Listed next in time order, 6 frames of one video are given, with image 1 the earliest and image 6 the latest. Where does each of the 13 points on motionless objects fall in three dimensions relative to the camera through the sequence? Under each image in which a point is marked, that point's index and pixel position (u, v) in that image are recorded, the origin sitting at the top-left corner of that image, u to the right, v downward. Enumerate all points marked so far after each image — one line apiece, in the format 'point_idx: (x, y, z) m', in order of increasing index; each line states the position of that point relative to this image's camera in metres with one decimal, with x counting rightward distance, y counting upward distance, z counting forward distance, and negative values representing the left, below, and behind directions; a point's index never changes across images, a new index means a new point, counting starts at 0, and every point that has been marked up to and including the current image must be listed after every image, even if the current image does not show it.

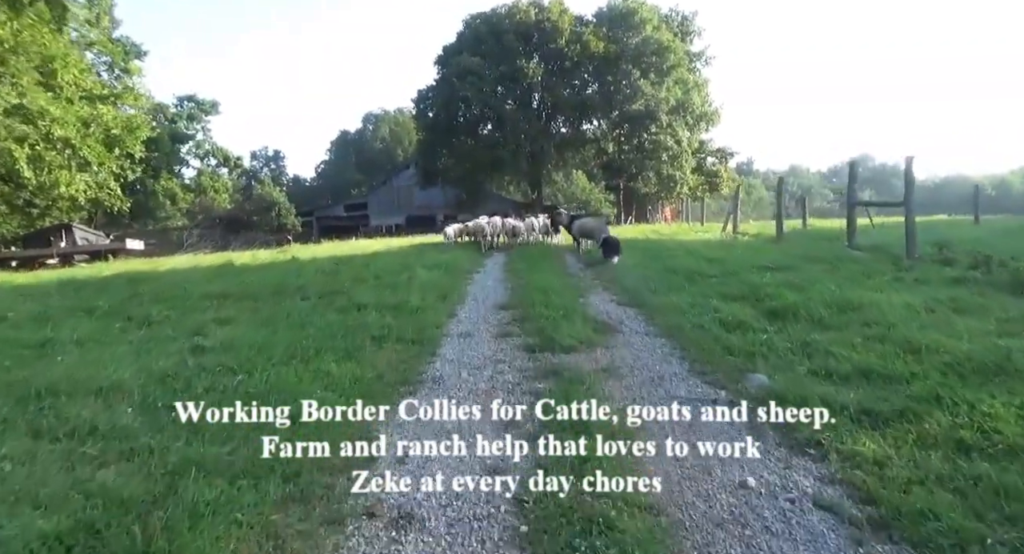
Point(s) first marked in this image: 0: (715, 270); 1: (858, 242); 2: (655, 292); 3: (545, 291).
0: (+4.0, +0.2, +13.0) m
1: (+8.8, +1.0, +16.5) m
2: (+2.5, -0.3, +11.1) m
3: (+0.6, -0.3, +11.4) m
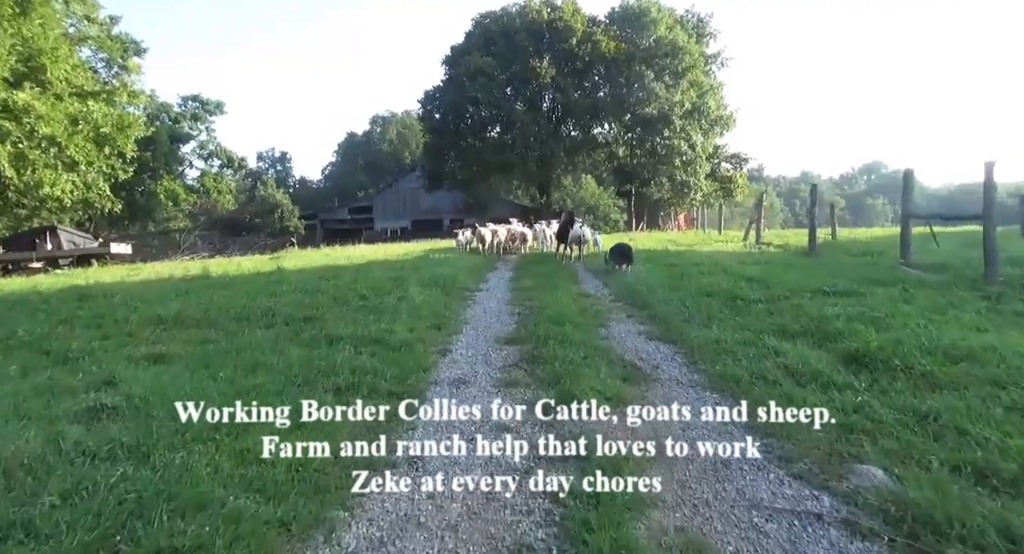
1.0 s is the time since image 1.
0: (+4.2, -0.3, +11.1) m
1: (+9.0, +0.5, +14.5) m
2: (+2.6, -0.7, +9.2) m
3: (+0.7, -0.6, +9.5) m
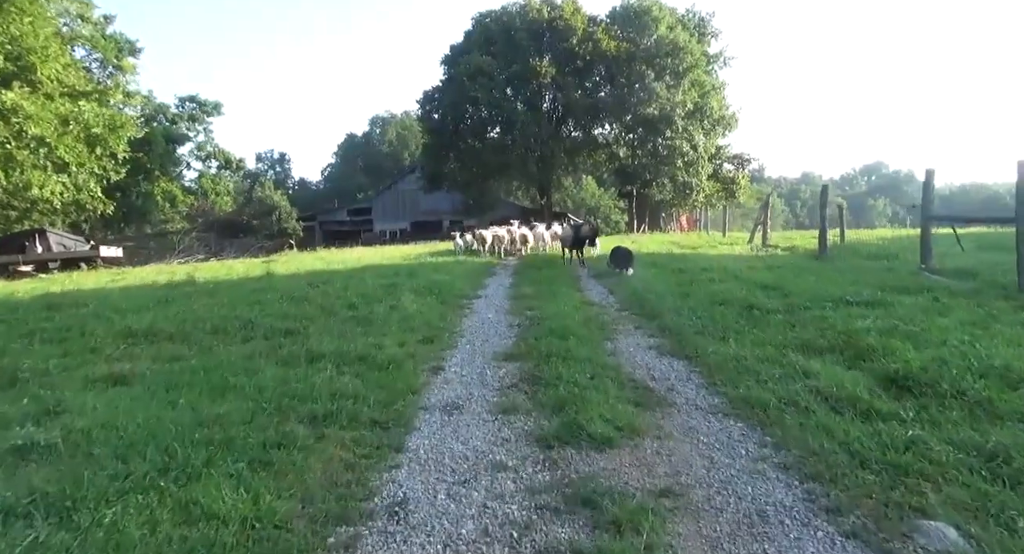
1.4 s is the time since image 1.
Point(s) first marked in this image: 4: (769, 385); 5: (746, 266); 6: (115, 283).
0: (+4.2, -0.4, +10.4) m
1: (+9.0, +0.3, +13.8) m
2: (+2.6, -0.8, +8.5) m
3: (+0.7, -0.8, +8.8) m
4: (+2.5, -1.1, +6.3) m
5: (+5.9, +0.3, +16.2) m
6: (-10.4, -0.2, +16.8) m
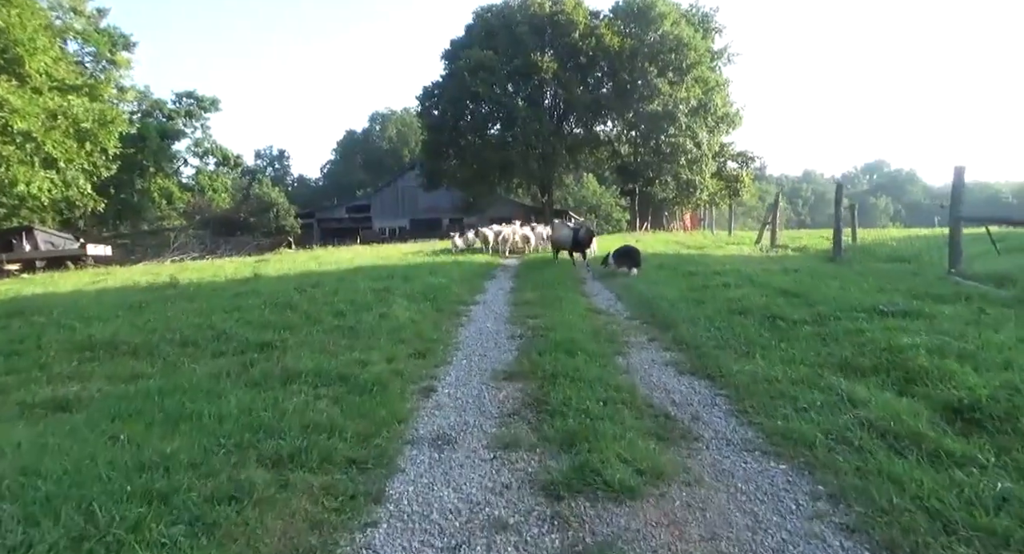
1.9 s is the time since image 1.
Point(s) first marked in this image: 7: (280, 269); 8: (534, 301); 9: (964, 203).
0: (+4.2, -0.5, +9.5) m
1: (+9.0, +0.2, +12.9) m
2: (+2.6, -0.9, +7.6) m
3: (+0.7, -0.9, +7.9) m
4: (+2.5, -1.2, +5.5) m
5: (+6.0, +0.2, +15.3) m
6: (-10.4, -0.2, +16.0) m
7: (-7.1, +0.3, +19.8) m
8: (+0.4, -0.4, +11.6) m
9: (+9.2, +1.5, +13.1) m
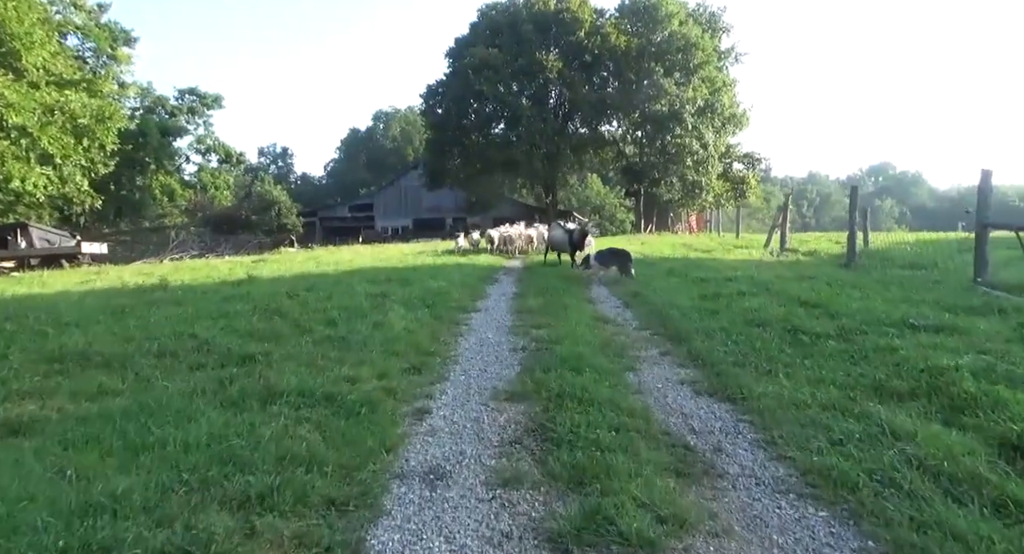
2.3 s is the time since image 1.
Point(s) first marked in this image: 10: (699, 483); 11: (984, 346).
0: (+4.2, -0.6, +8.9) m
1: (+9.1, +0.1, +12.3) m
2: (+2.6, -1.1, +7.0) m
3: (+0.7, -1.0, +7.4) m
4: (+2.6, -1.3, +4.9) m
5: (+6.0, +0.1, +14.7) m
6: (-10.3, -0.2, +15.4) m
7: (-7.0, +0.2, +19.3) m
8: (+0.5, -0.5, +11.0) m
9: (+9.2, +1.3, +12.4) m
10: (+1.3, -1.5, +4.6) m
11: (+5.2, -0.8, +7.0) m
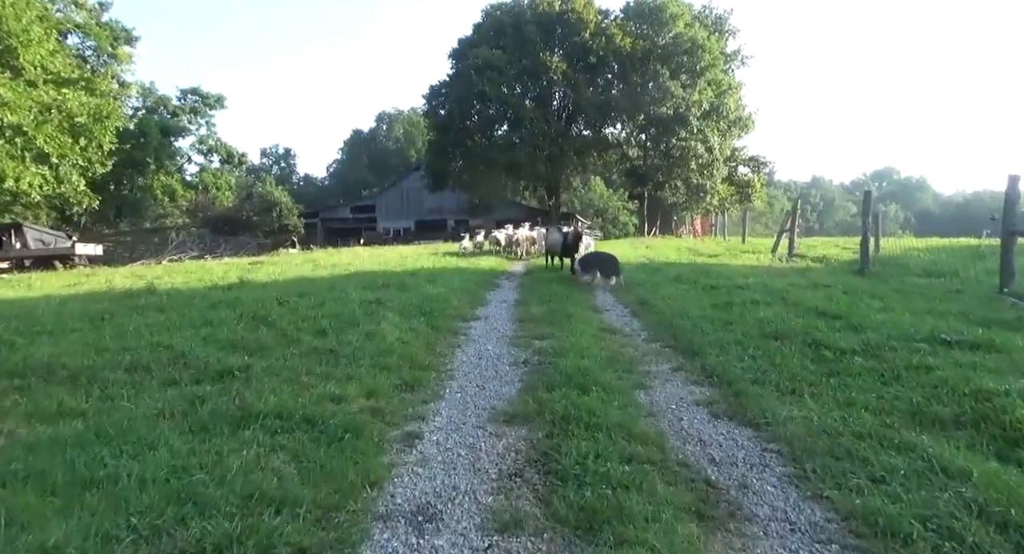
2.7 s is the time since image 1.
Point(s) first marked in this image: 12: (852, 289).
0: (+4.2, -0.8, +8.3) m
1: (+9.1, -0.1, +11.7) m
2: (+2.6, -1.2, +6.4) m
3: (+0.7, -1.1, +6.8) m
4: (+2.6, -1.4, +4.3) m
5: (+6.1, -0.1, +14.1) m
6: (-10.3, -0.3, +14.9) m
7: (-7.0, +0.1, +18.7) m
8: (+0.5, -0.7, +10.4) m
9: (+9.3, +1.1, +11.8) m
10: (+1.3, -1.6, +4.0) m
11: (+5.2, -0.9, +6.4) m
12: (+6.9, -0.2, +12.9) m
